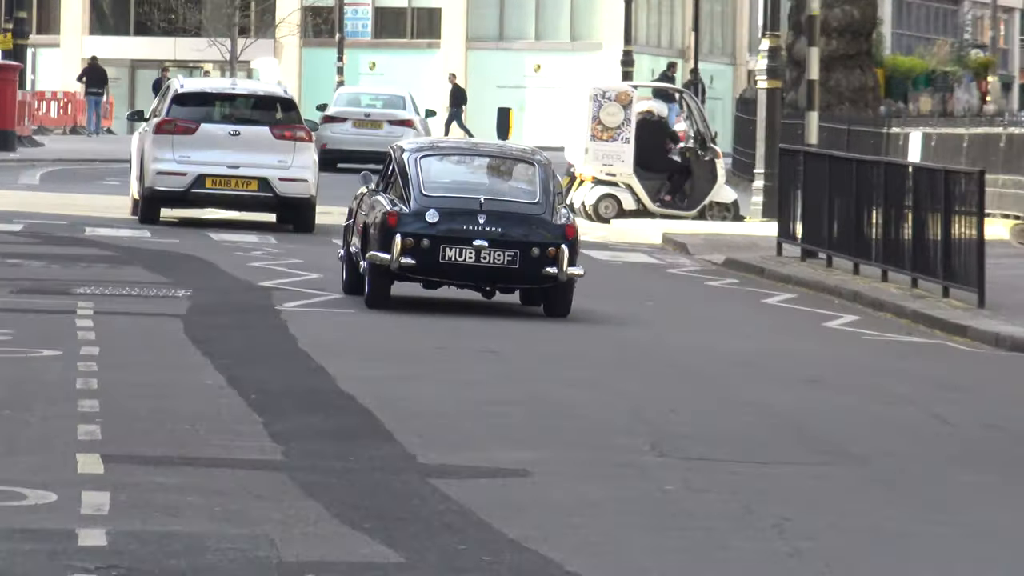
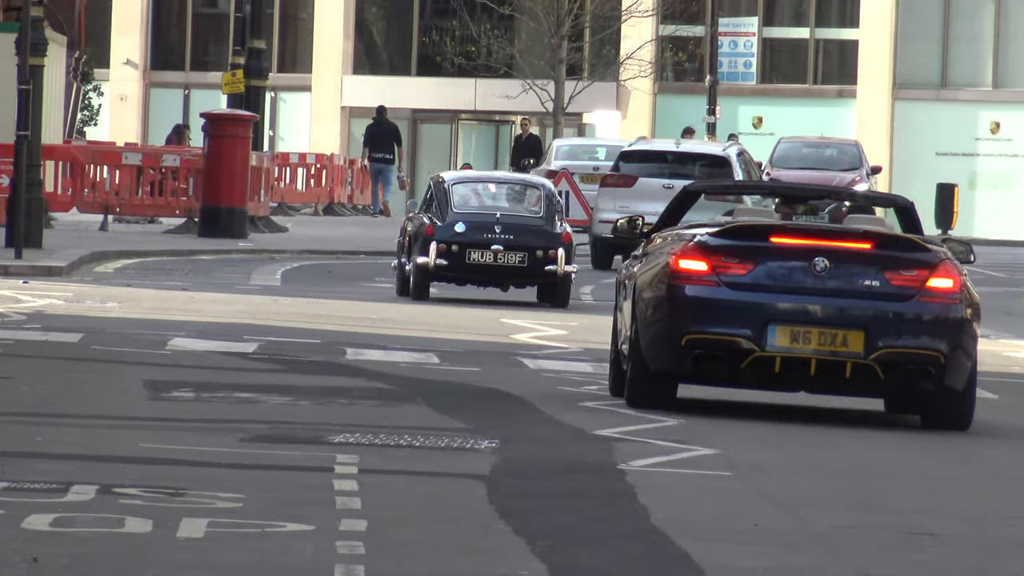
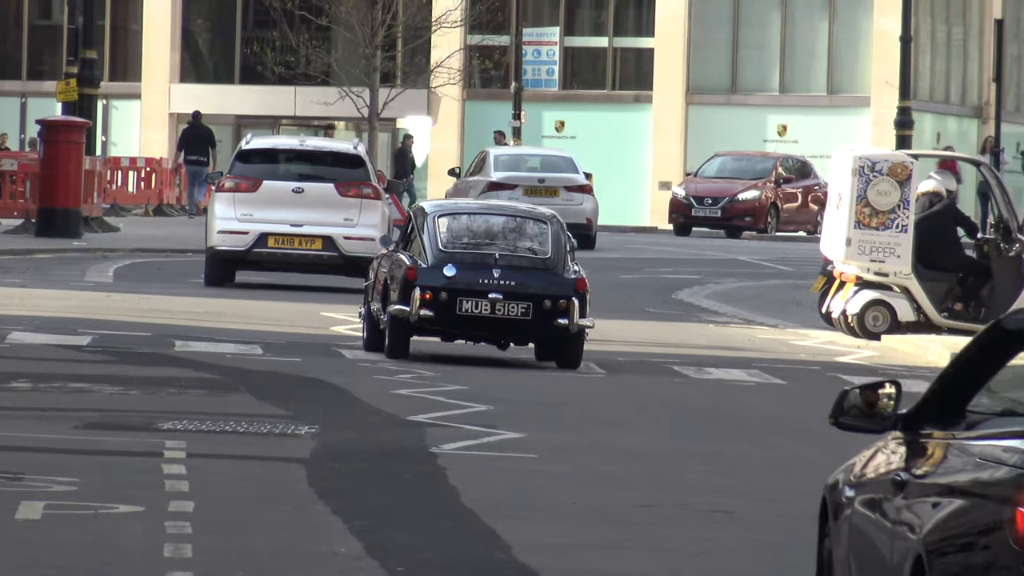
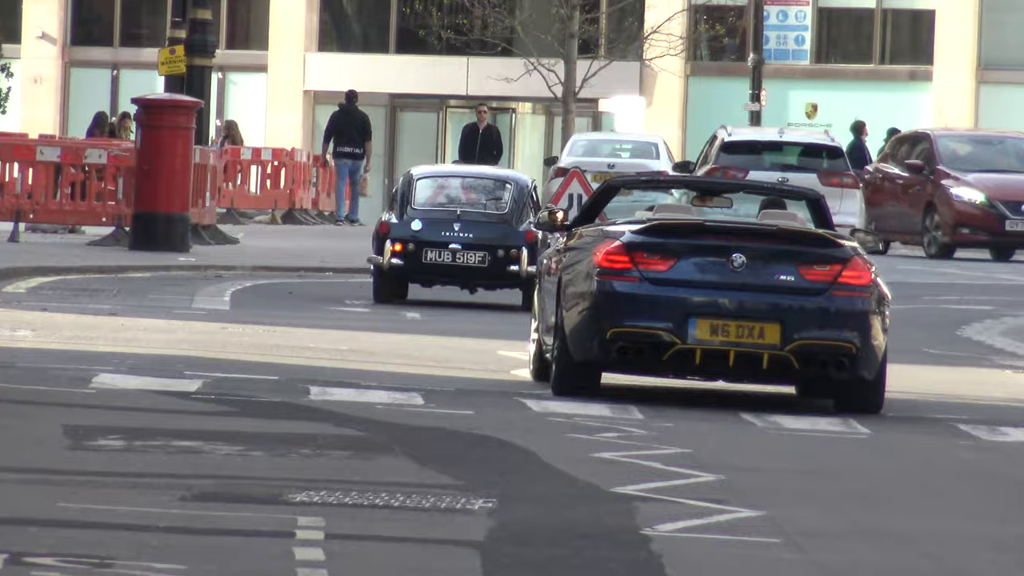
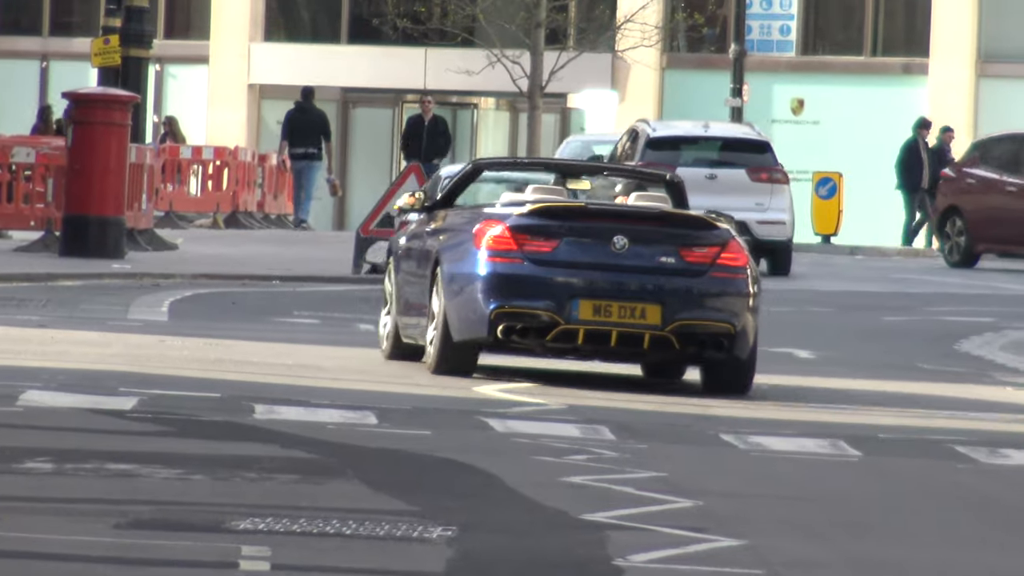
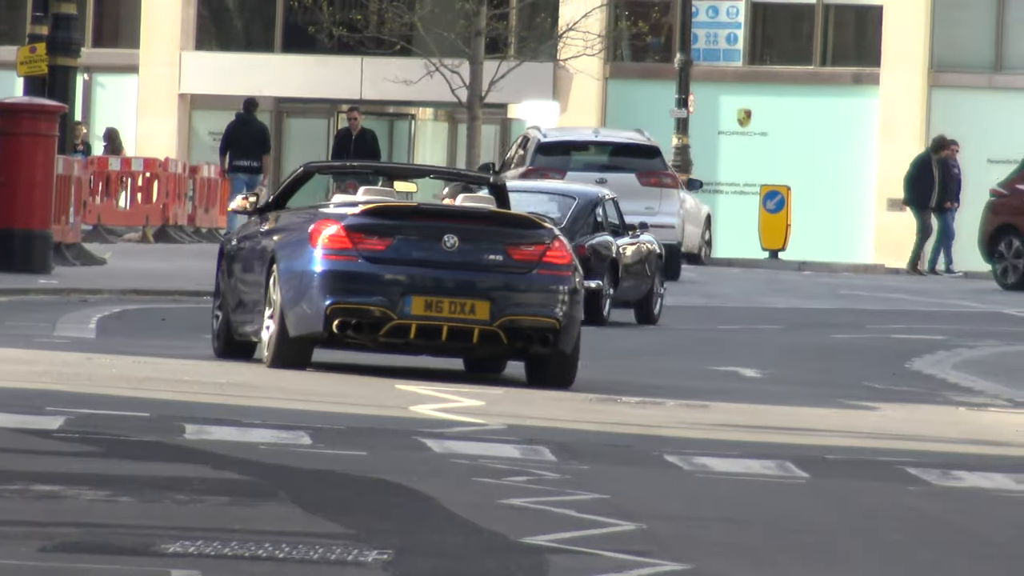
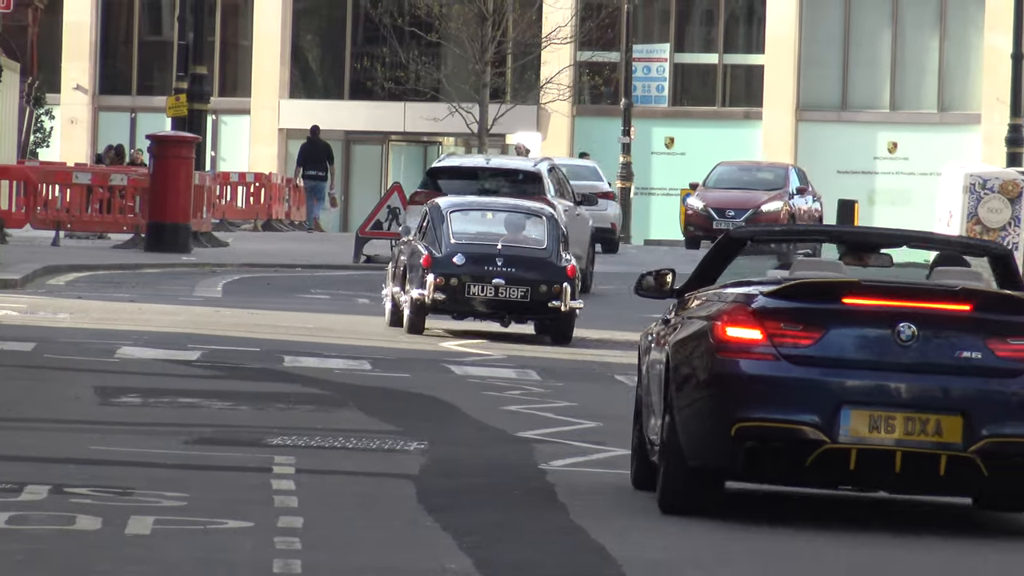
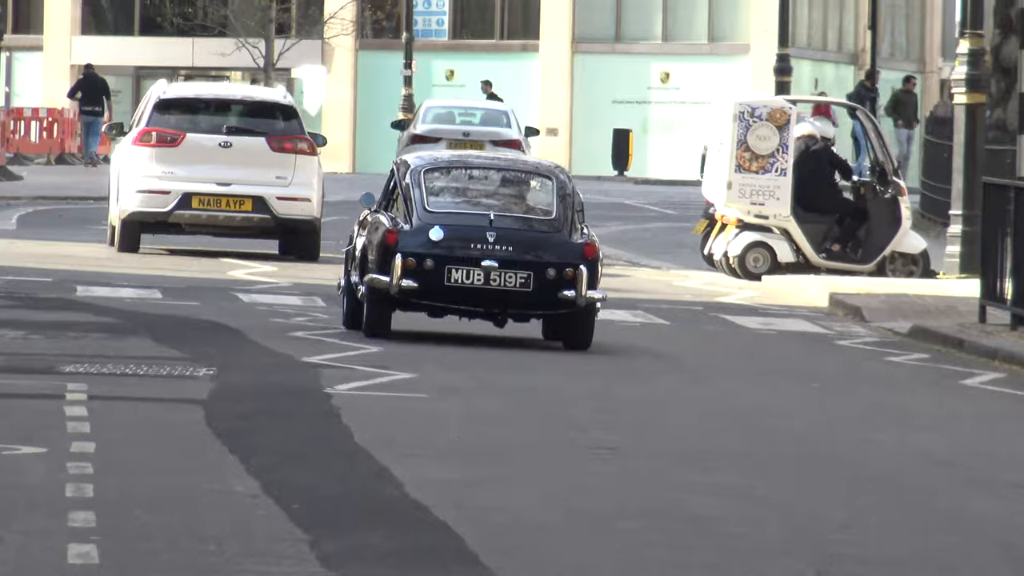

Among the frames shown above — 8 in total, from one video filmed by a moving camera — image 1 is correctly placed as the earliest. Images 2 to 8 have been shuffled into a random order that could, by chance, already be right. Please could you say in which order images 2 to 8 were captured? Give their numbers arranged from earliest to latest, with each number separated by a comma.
8, 3, 7, 2, 4, 5, 6
